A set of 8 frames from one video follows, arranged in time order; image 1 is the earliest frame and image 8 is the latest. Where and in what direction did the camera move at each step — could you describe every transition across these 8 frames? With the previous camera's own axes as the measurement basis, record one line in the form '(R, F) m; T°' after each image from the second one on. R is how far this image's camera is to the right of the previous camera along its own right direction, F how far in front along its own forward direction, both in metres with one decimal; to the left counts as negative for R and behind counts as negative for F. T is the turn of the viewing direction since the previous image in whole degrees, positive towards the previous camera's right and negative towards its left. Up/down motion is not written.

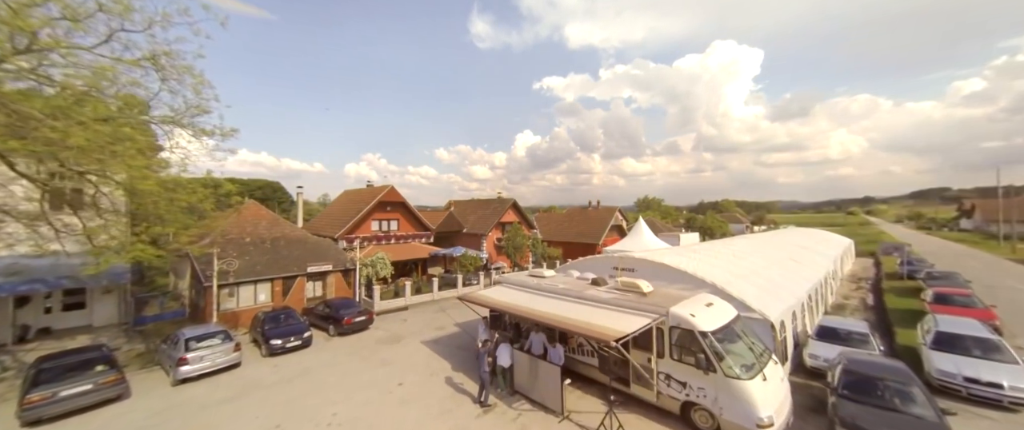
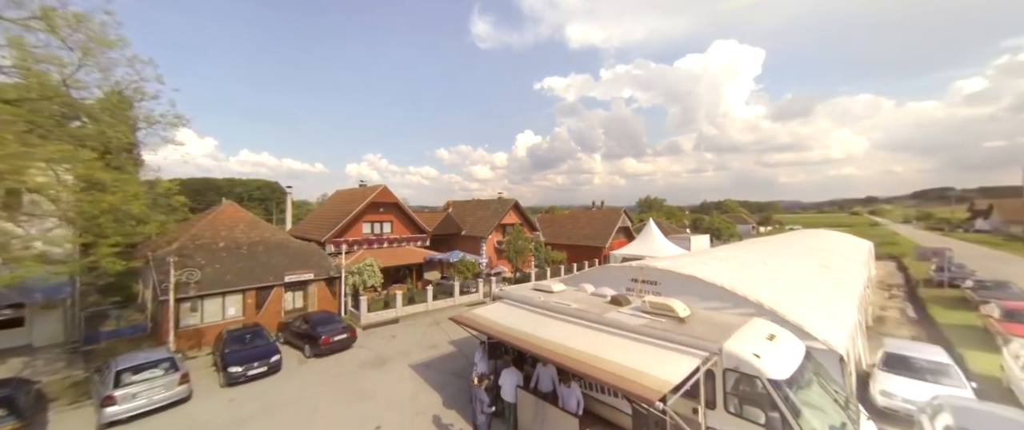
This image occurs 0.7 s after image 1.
(0.0, +1.6) m; 0°
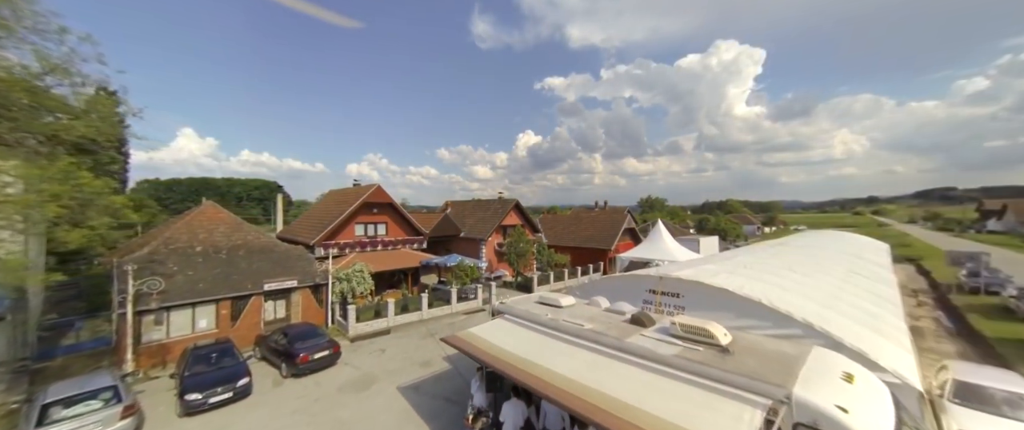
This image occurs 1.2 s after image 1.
(0.0, +1.2) m; 0°
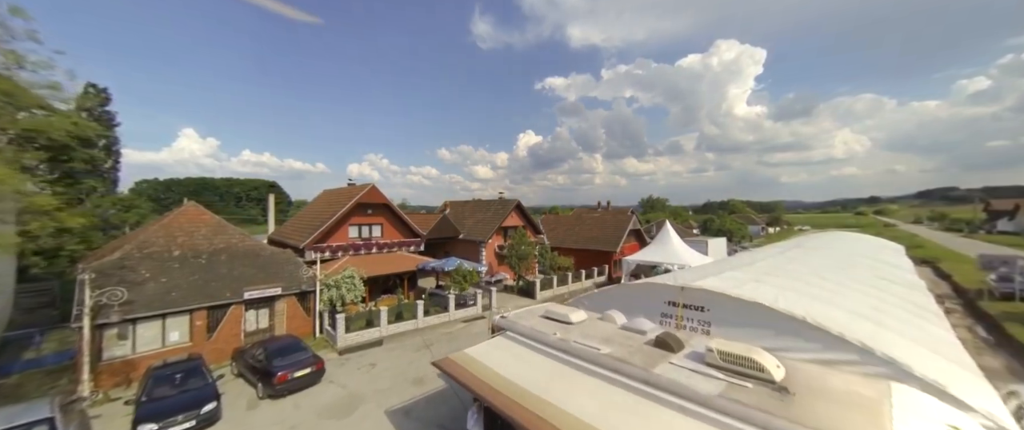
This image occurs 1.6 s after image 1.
(0.0, +1.0) m; 0°
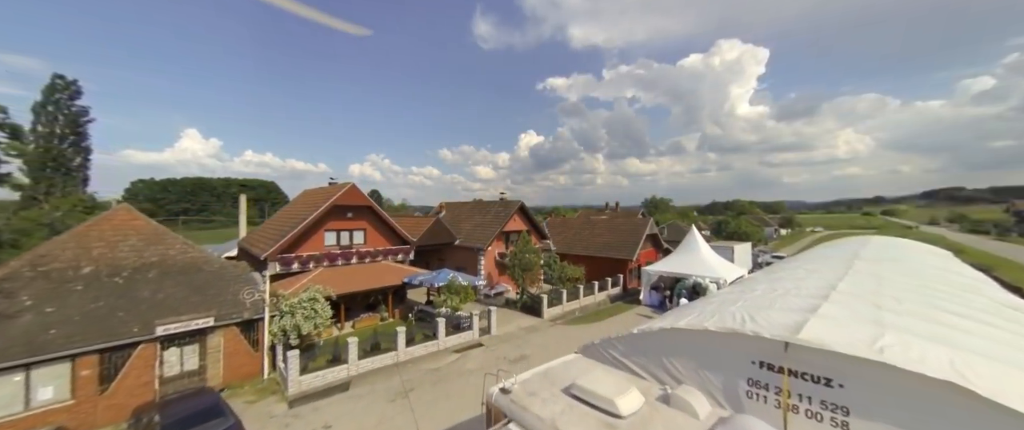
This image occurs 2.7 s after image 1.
(-0.1, +2.9) m; 0°
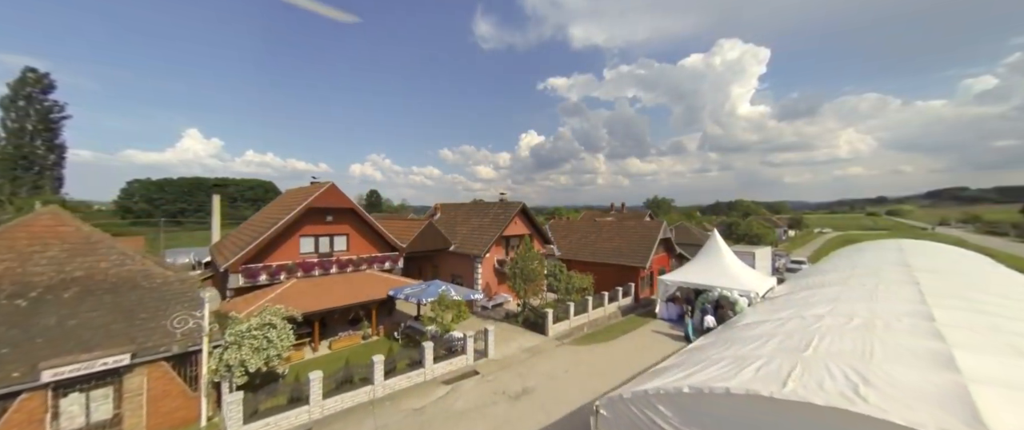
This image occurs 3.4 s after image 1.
(0.0, +2.0) m; 0°
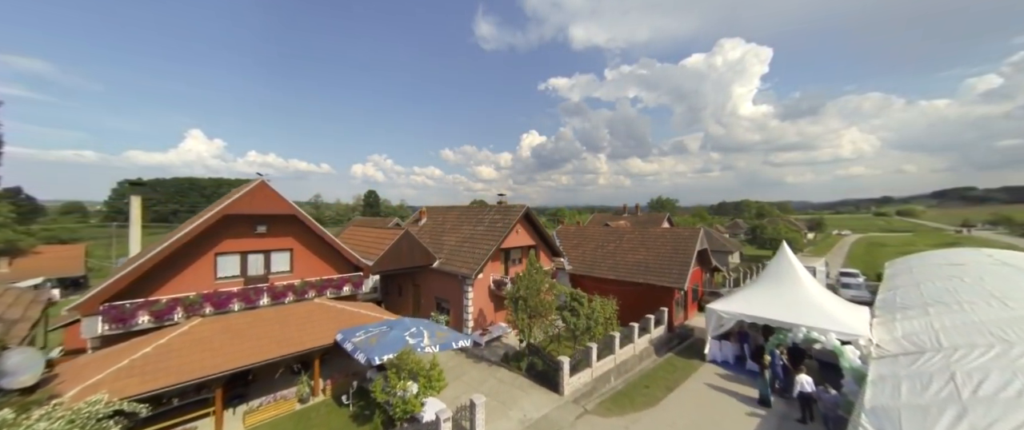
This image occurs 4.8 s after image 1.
(0.0, +4.3) m; 0°
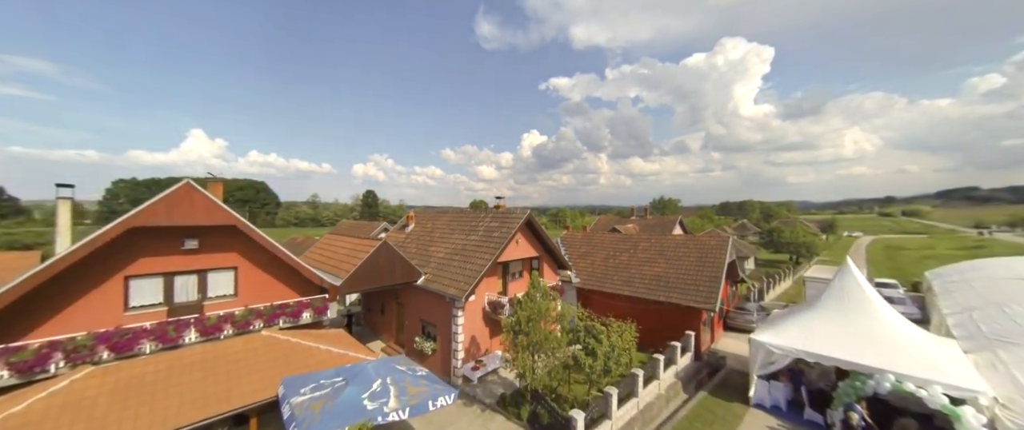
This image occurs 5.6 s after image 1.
(+0.1, +2.5) m; 0°
